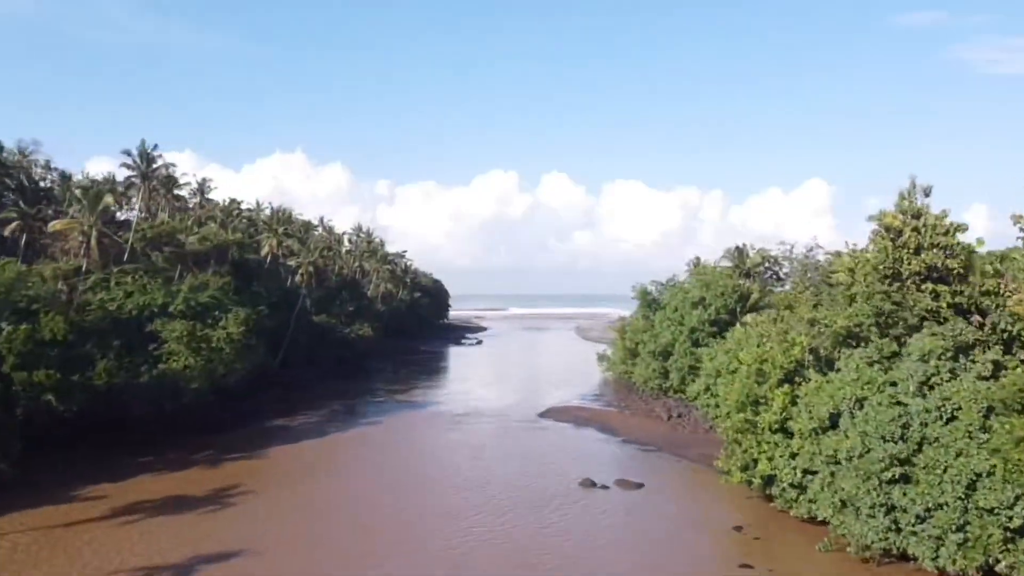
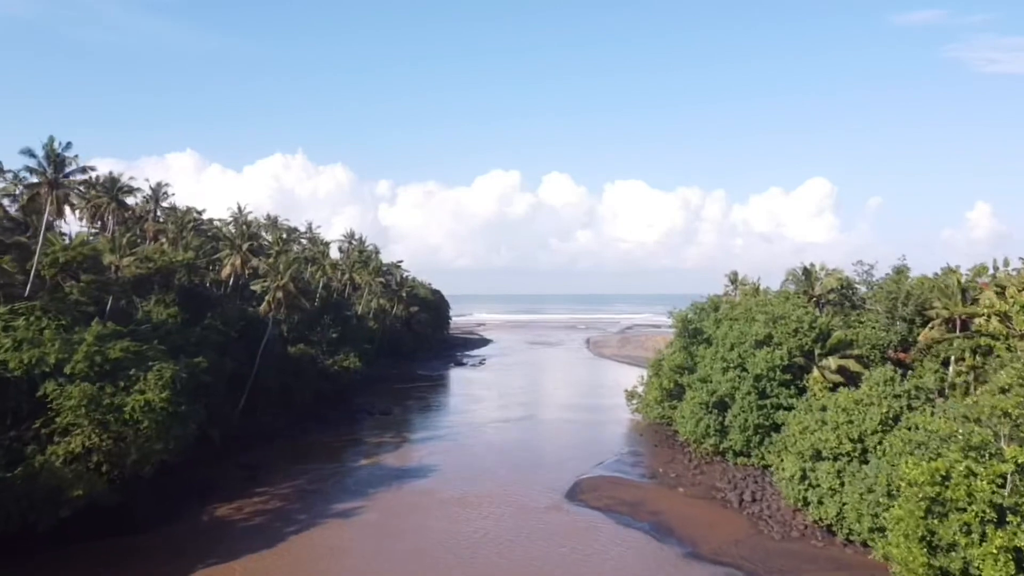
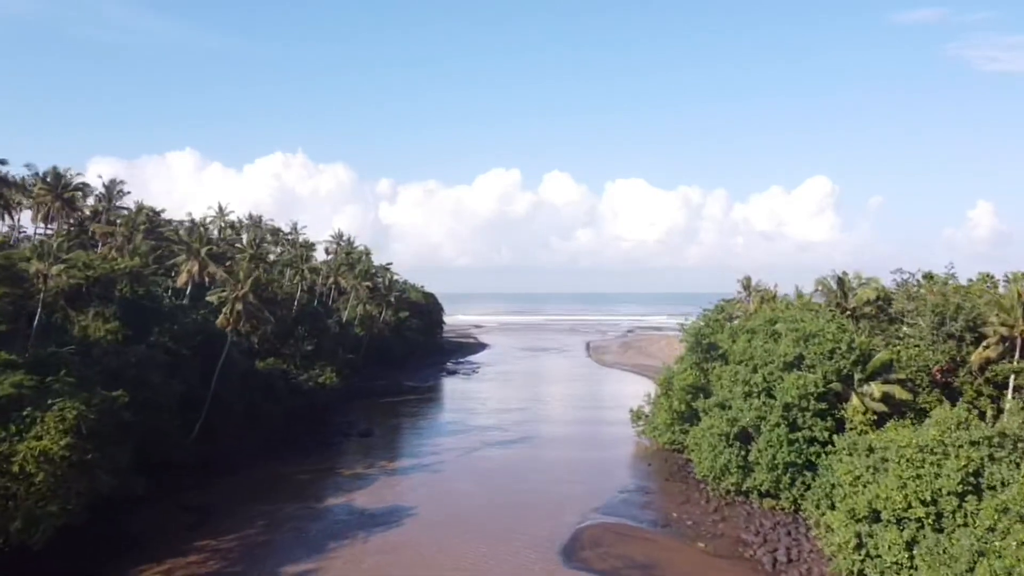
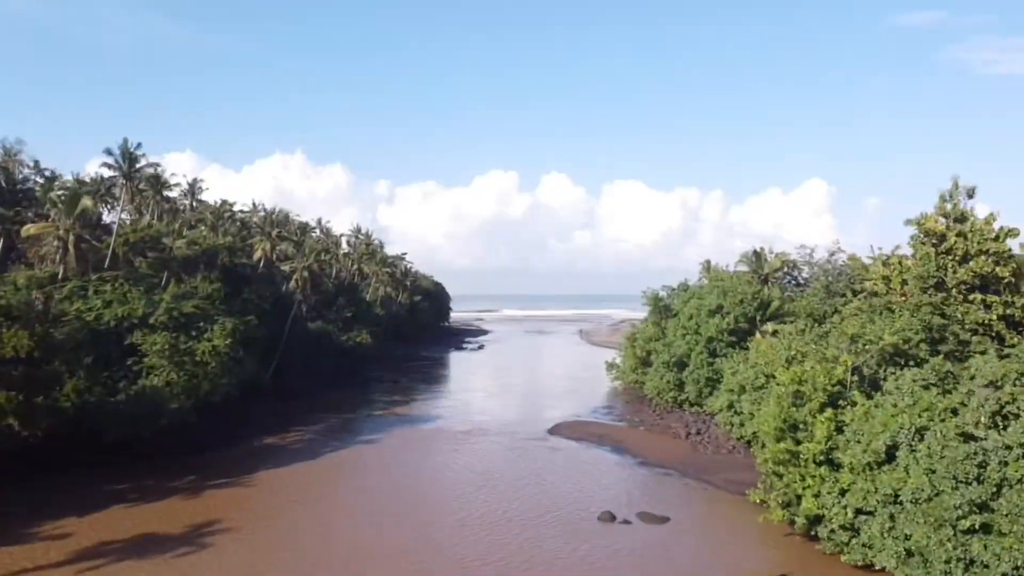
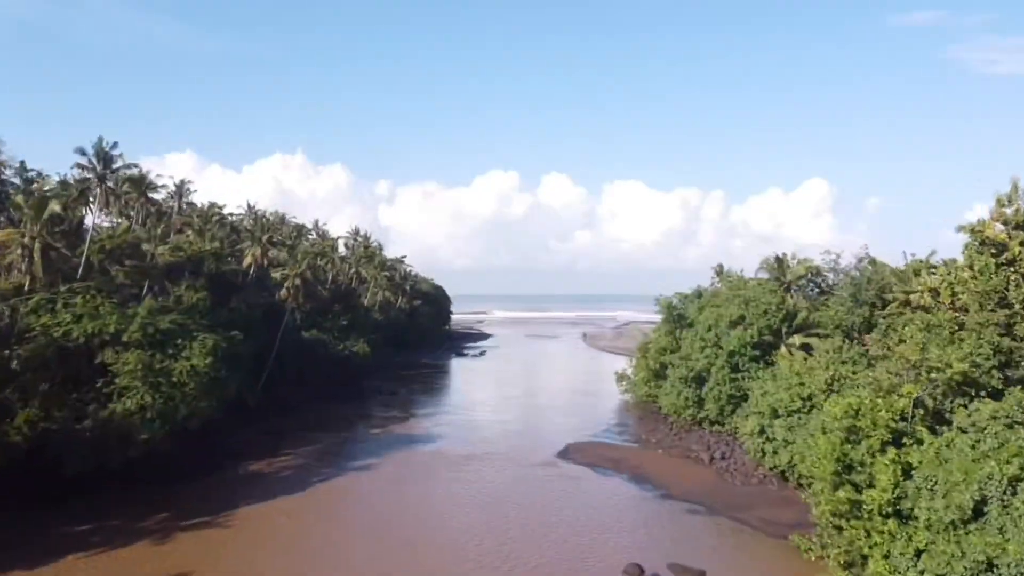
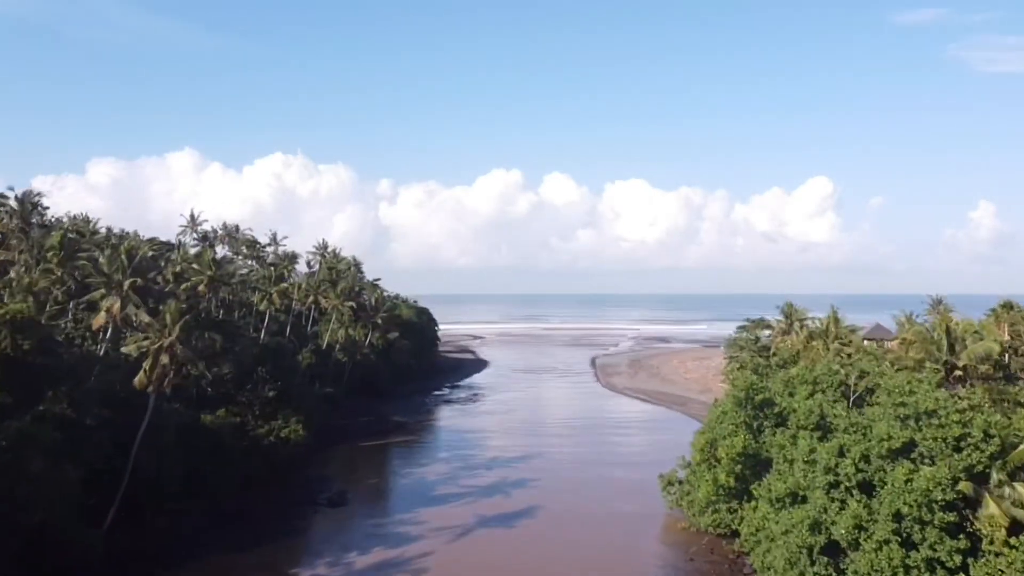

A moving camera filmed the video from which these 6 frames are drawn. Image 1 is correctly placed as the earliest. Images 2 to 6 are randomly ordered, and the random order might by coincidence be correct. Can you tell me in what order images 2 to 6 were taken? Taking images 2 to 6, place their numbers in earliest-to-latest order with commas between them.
4, 5, 2, 3, 6
